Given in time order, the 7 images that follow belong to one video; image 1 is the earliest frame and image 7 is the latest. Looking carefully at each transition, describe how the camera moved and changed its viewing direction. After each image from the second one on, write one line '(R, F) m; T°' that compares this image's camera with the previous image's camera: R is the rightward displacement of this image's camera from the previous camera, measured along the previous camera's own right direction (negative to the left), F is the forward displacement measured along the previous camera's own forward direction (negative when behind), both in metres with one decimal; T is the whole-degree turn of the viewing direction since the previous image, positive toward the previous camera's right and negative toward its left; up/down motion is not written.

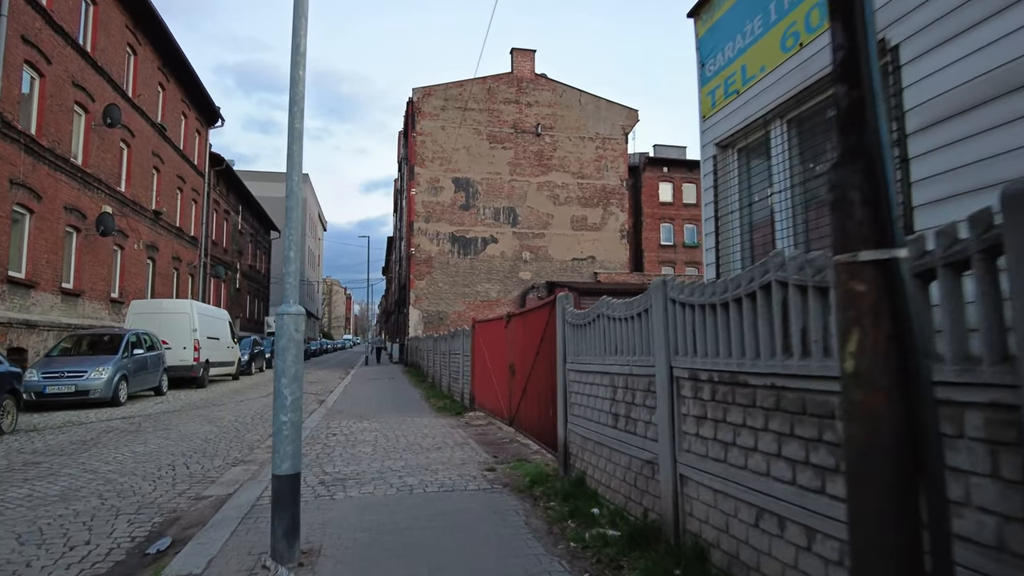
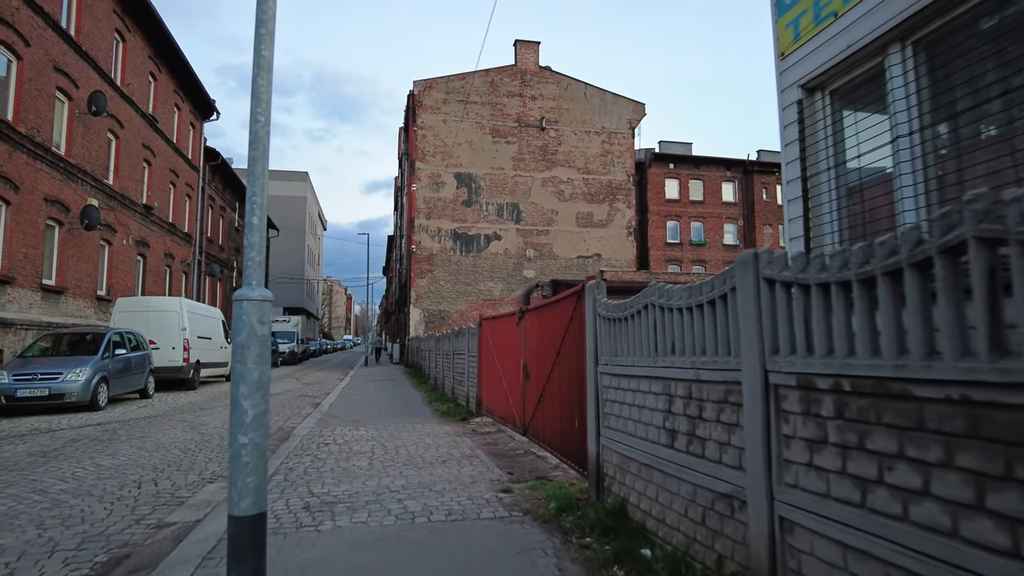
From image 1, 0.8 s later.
(-0.2, +1.1) m; 0°
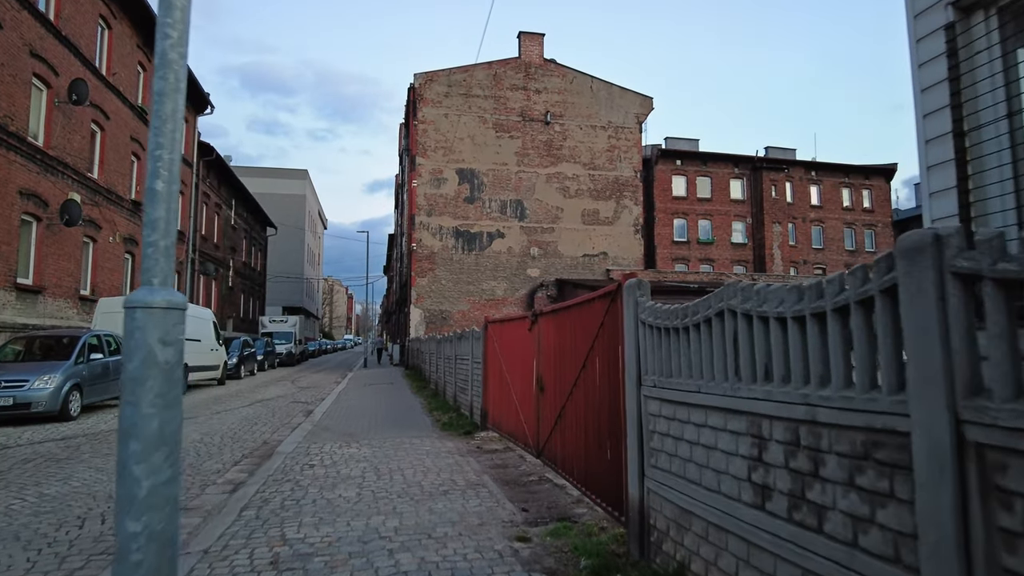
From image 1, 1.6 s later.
(-0.1, +1.2) m; 0°
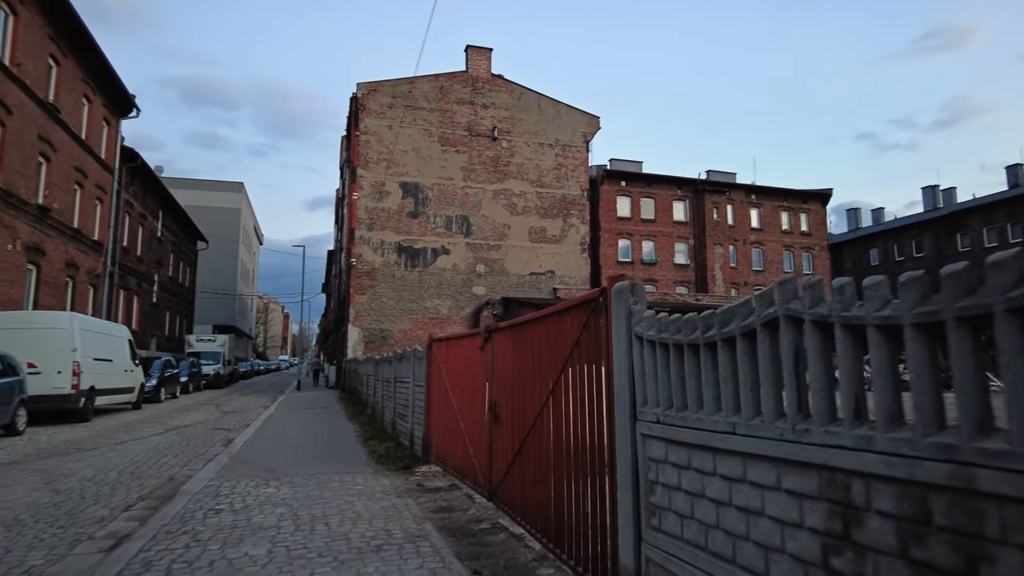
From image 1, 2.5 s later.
(-0.1, +1.1) m; +5°
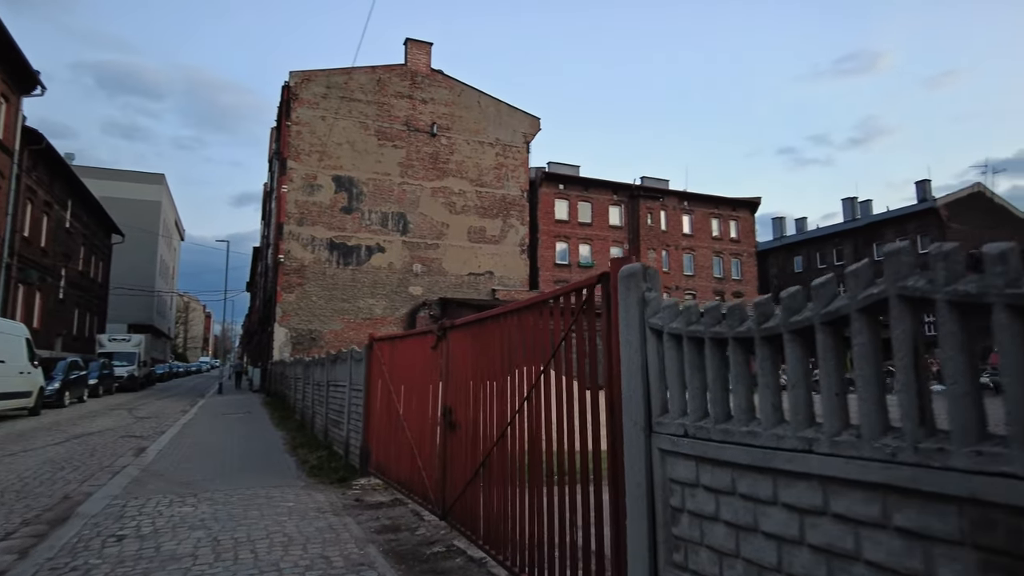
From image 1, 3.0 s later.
(-0.2, +0.7) m; +6°
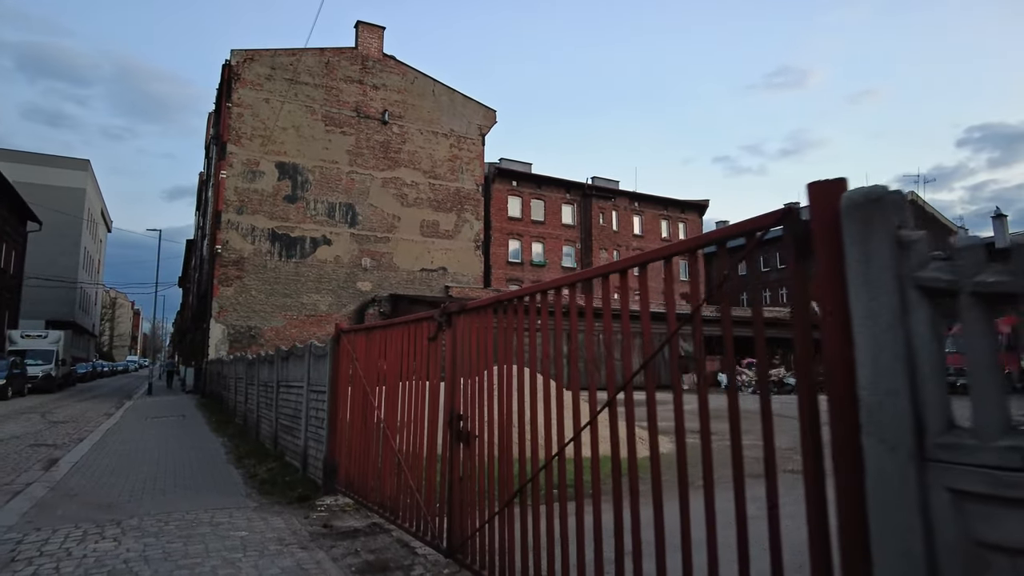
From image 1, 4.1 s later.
(-0.6, +1.3) m; +5°
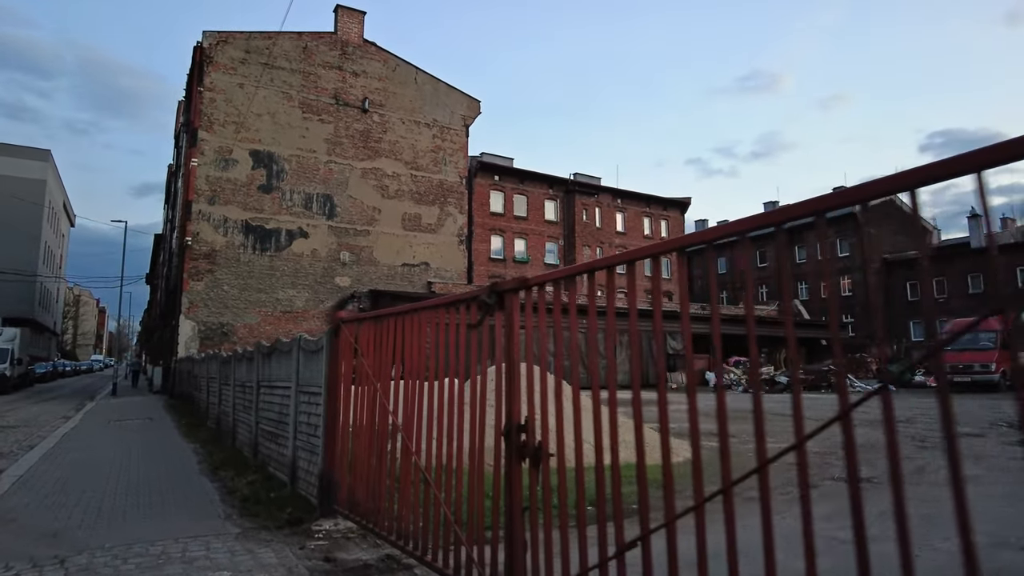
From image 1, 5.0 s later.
(-0.6, +1.2) m; +2°
